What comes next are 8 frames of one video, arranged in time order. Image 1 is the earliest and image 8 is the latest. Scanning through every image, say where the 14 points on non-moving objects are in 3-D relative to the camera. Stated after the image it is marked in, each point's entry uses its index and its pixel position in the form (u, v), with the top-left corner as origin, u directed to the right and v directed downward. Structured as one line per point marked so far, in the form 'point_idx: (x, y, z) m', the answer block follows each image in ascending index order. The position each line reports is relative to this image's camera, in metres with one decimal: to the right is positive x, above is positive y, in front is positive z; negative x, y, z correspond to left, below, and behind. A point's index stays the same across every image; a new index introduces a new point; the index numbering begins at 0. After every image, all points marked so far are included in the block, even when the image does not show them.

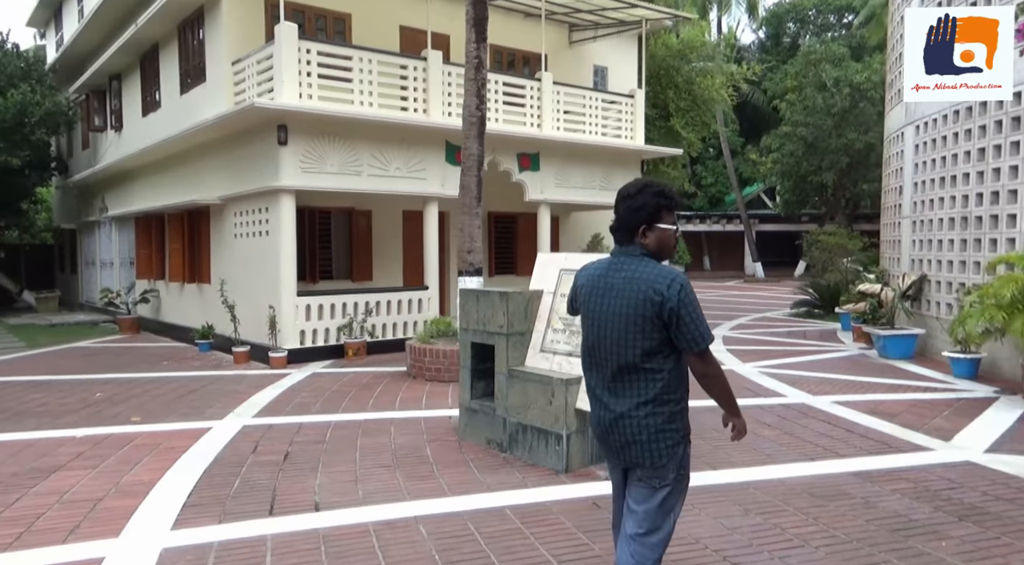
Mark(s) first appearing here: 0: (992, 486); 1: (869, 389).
0: (+2.8, -1.2, +4.0) m
1: (+3.5, -1.1, +6.9) m
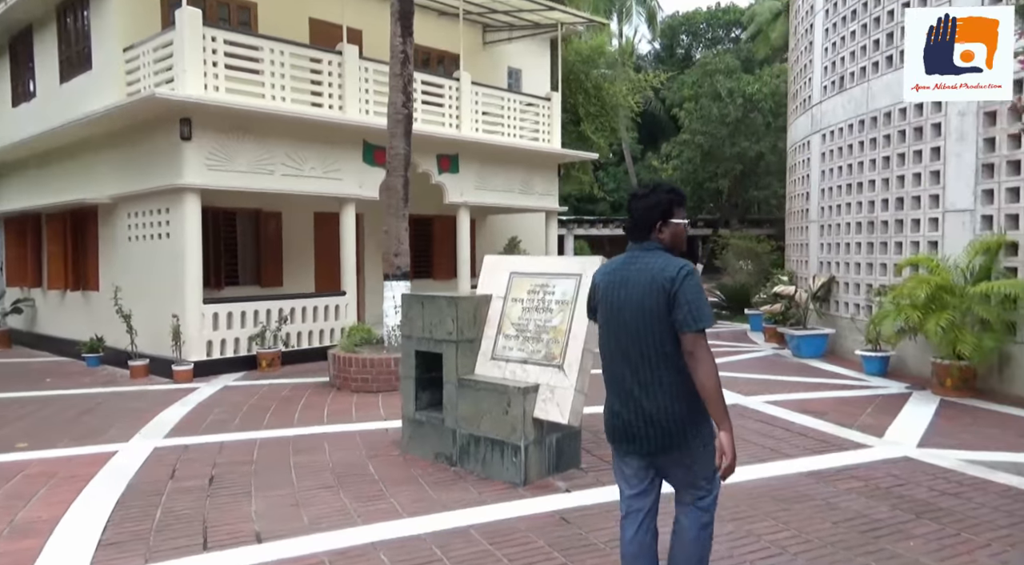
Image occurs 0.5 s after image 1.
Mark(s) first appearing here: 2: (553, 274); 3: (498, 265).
0: (+2.5, -1.2, +4.2) m
1: (+2.8, -1.1, +7.2) m
2: (+0.3, 0.0, +4.4) m
3: (-0.1, +0.1, +4.7) m
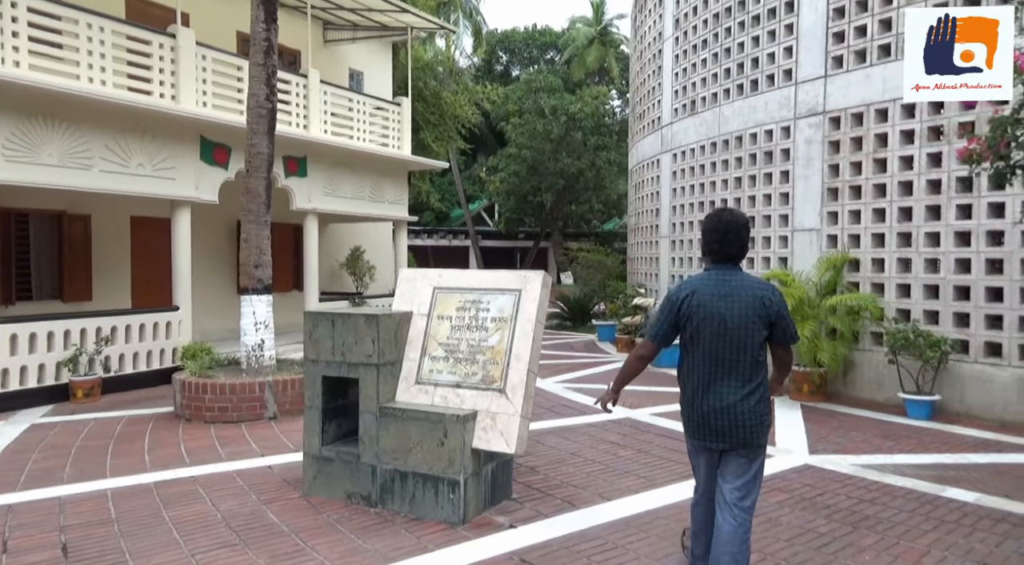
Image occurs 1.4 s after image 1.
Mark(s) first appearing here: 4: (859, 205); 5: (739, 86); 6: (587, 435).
0: (+2.1, -1.3, +4.4) m
1: (+1.6, -1.2, +7.4) m
2: (-0.1, 0.0, +4.1) m
3: (-0.6, 0.0, +4.3) m
4: (+3.4, +0.8, +7.0) m
5: (+2.7, +2.4, +8.5) m
6: (+0.6, -1.2, +5.7) m
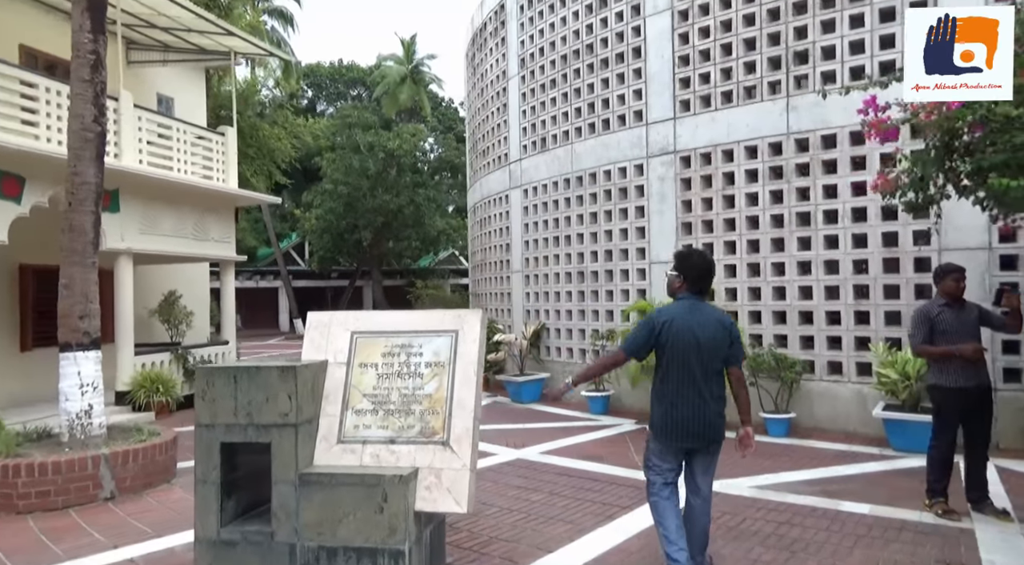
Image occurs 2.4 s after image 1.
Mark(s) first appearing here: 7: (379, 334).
0: (+1.6, -1.5, +4.6) m
1: (+0.4, -1.6, +7.3) m
2: (-0.5, -0.3, +3.7) m
3: (-1.0, -0.2, +3.8) m
4: (+2.1, +0.5, +7.5) m
5: (+1.0, +2.0, +8.9) m
6: (-0.2, -1.5, +5.4) m
7: (-0.7, -0.3, +3.7) m
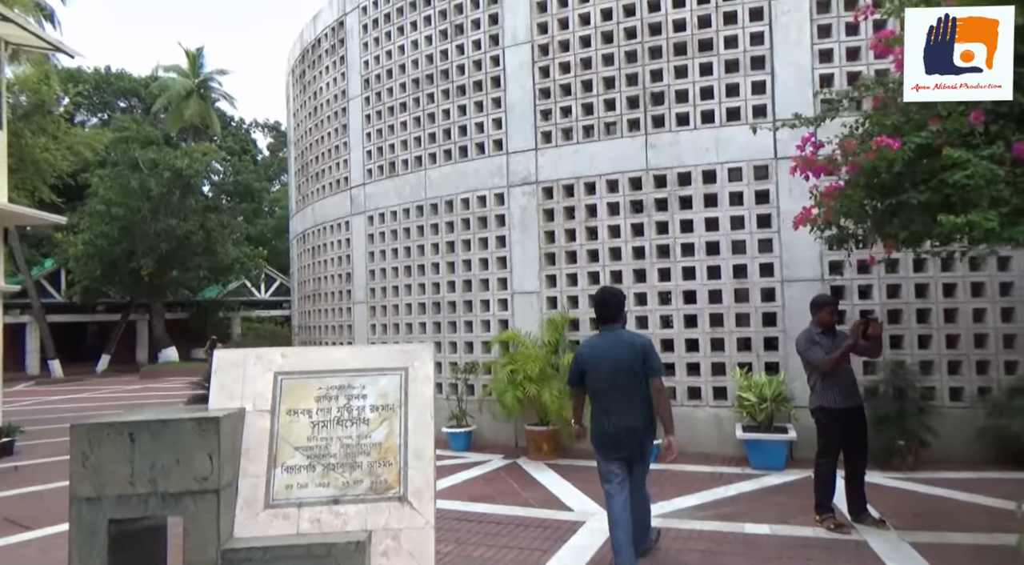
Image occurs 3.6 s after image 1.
0: (+1.1, -1.6, +4.6) m
1: (-0.9, -1.9, +6.8) m
2: (-0.7, -0.4, +3.2) m
3: (-1.2, -0.4, +3.1) m
4: (+0.7, +0.2, +7.6) m
5: (-0.8, +1.6, +8.6) m
6: (-0.9, -1.7, +4.8) m
7: (-0.9, -0.4, +3.1) m
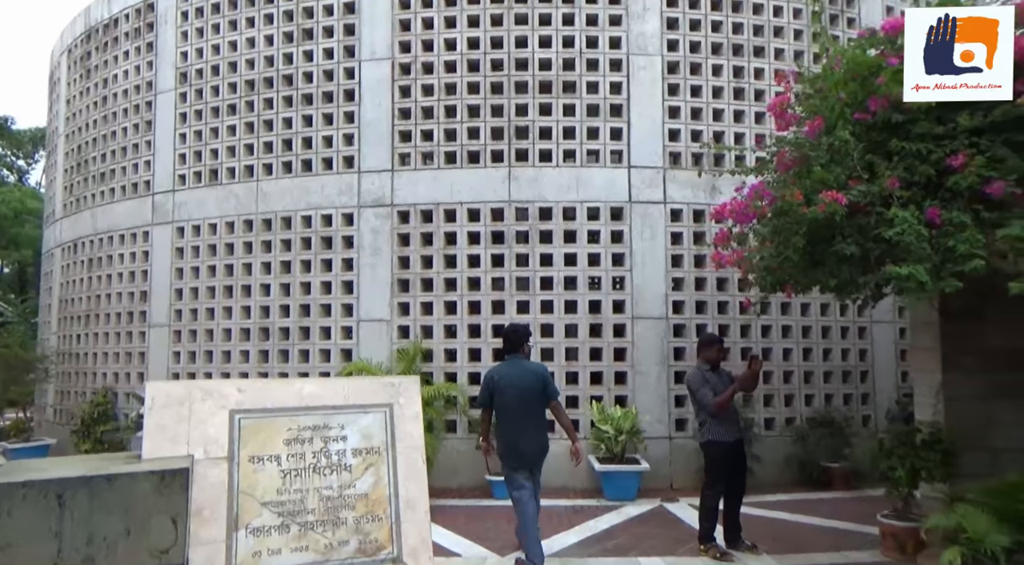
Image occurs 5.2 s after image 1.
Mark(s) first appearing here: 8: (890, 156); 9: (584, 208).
0: (+0.5, -1.9, +4.5) m
1: (-2.2, -2.0, +5.9) m
2: (-0.7, -0.5, +2.6) m
3: (-1.1, -0.4, +2.5) m
4: (-0.9, -0.2, +7.4) m
5: (-2.5, +1.3, +7.9) m
6: (-1.4, -1.8, +4.1) m
7: (-0.9, -0.5, +2.6) m
8: (+2.1, +0.7, +3.9) m
9: (+0.7, +0.8, +7.3) m
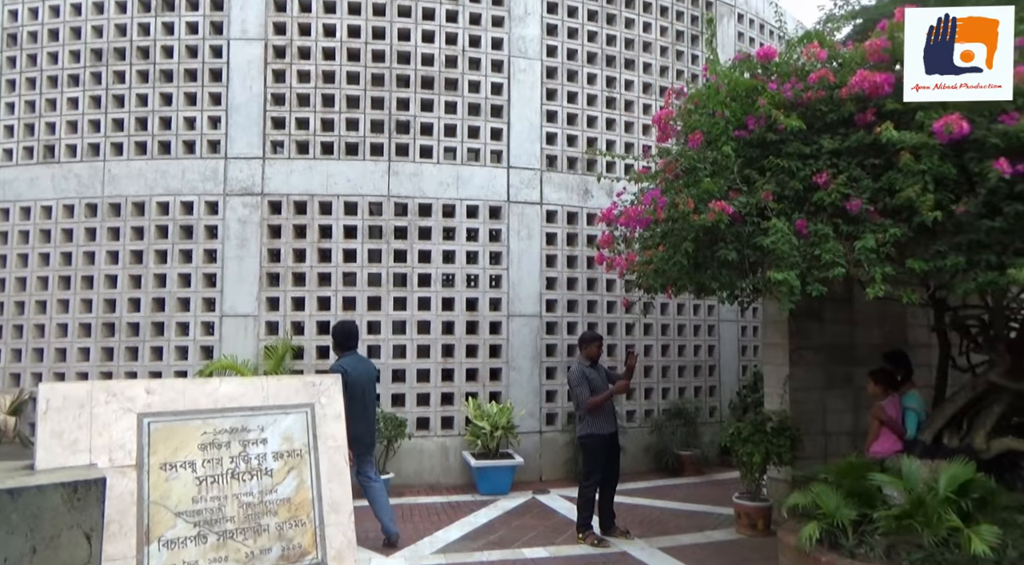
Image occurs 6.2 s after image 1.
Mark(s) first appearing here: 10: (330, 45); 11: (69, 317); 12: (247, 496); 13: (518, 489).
0: (-0.2, -1.8, +4.6) m
1: (-3.1, -2.0, +5.4) m
2: (-0.9, -0.4, +2.5) m
3: (-1.3, -0.4, +2.2) m
4: (-2.1, -0.1, +7.1) m
5: (-3.8, +1.4, +7.2) m
6: (-2.0, -1.8, +3.7) m
7: (-1.1, -0.4, +2.4) m
8: (+1.5, +0.7, +4.3) m
9: (-0.5, +0.8, +7.4) m
10: (-1.9, +2.4, +7.2) m
11: (-4.4, -0.3, +7.1) m
12: (-0.9, -0.7, +2.4) m
13: (+0.1, -2.1, +7.1) m
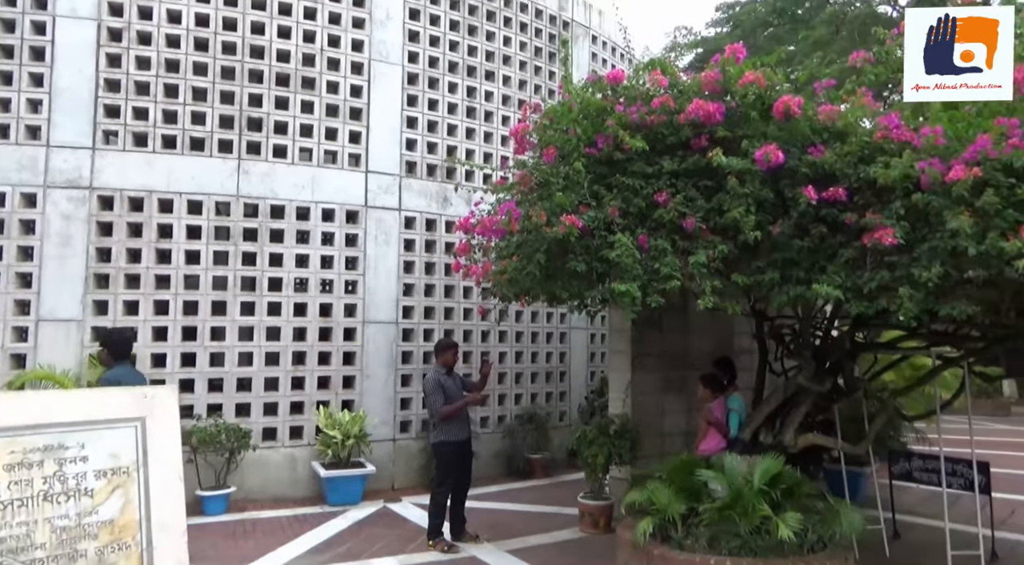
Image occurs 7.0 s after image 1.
0: (-1.2, -1.9, +4.4) m
1: (-4.2, -2.0, +4.7) m
2: (-1.4, -0.5, +2.3) m
3: (-1.8, -0.4, +1.9) m
4: (-3.5, -0.1, +6.5) m
5: (-5.2, +1.4, +6.3) m
6: (-2.8, -1.8, +3.3) m
7: (-1.6, -0.5, +2.1) m
8: (+0.6, +0.6, +4.5) m
9: (-2.0, +0.7, +7.1) m
10: (-3.3, +2.4, +6.8) m
11: (-5.8, -0.3, +6.1) m
12: (-1.4, -0.7, +2.2) m
13: (-1.4, -2.1, +7.0) m
